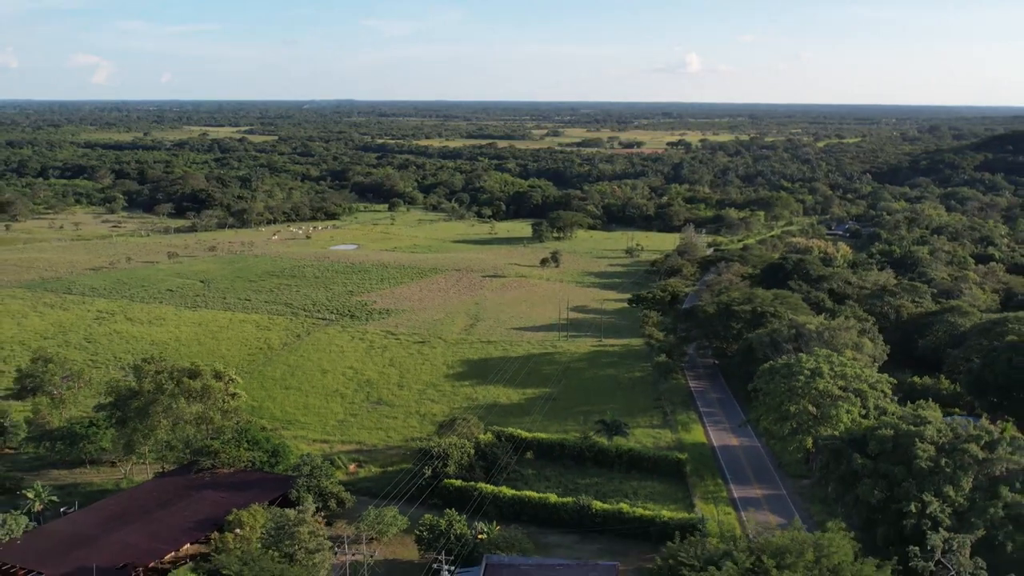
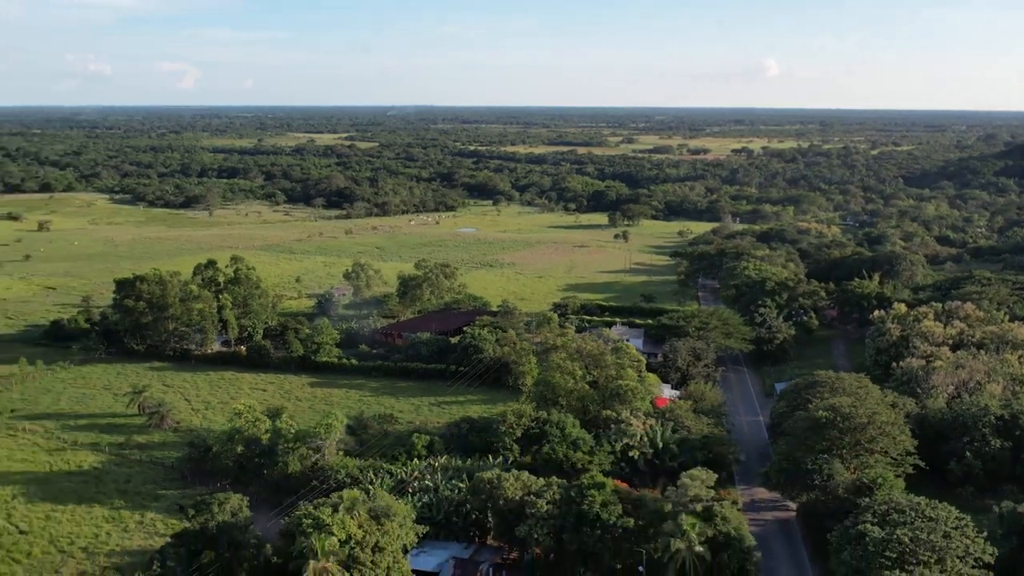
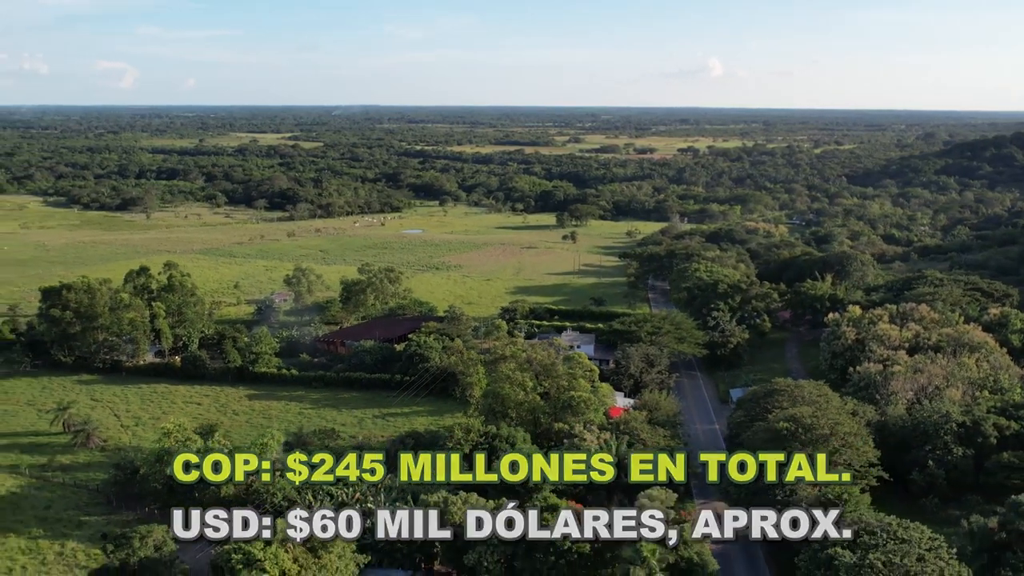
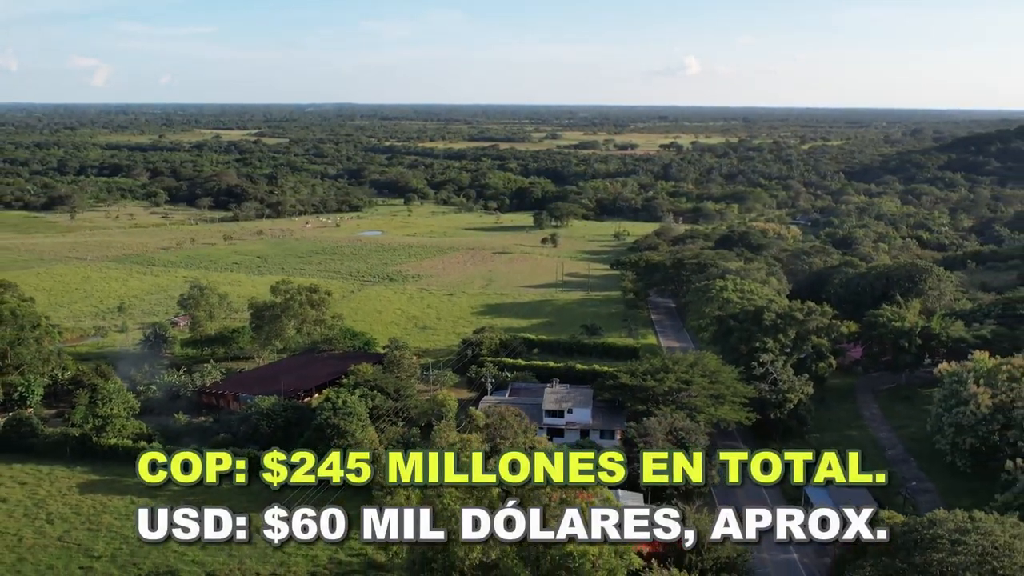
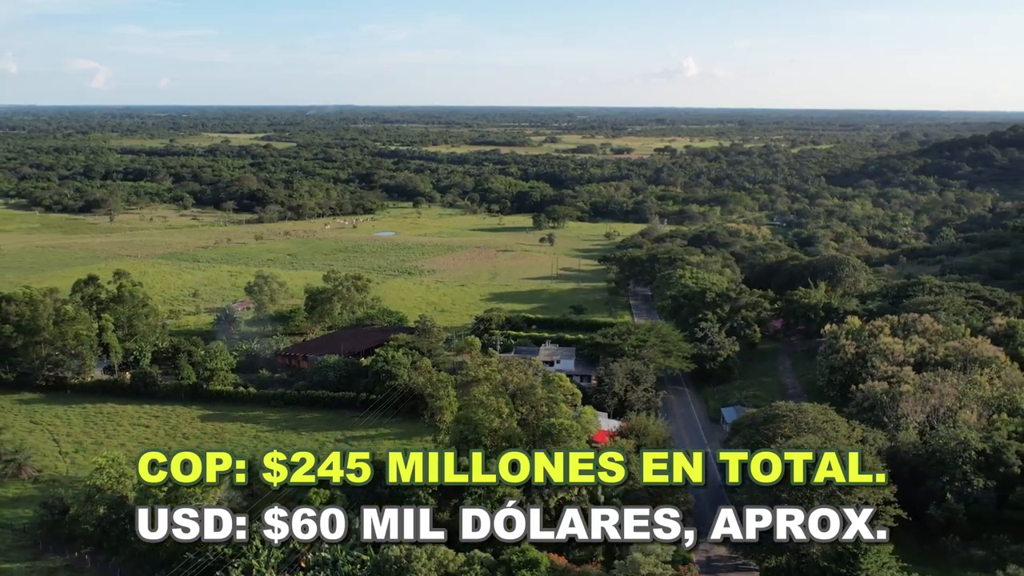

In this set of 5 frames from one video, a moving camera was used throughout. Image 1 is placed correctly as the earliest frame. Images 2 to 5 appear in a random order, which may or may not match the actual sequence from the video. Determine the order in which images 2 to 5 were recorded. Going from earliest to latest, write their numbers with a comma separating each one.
4, 5, 3, 2
